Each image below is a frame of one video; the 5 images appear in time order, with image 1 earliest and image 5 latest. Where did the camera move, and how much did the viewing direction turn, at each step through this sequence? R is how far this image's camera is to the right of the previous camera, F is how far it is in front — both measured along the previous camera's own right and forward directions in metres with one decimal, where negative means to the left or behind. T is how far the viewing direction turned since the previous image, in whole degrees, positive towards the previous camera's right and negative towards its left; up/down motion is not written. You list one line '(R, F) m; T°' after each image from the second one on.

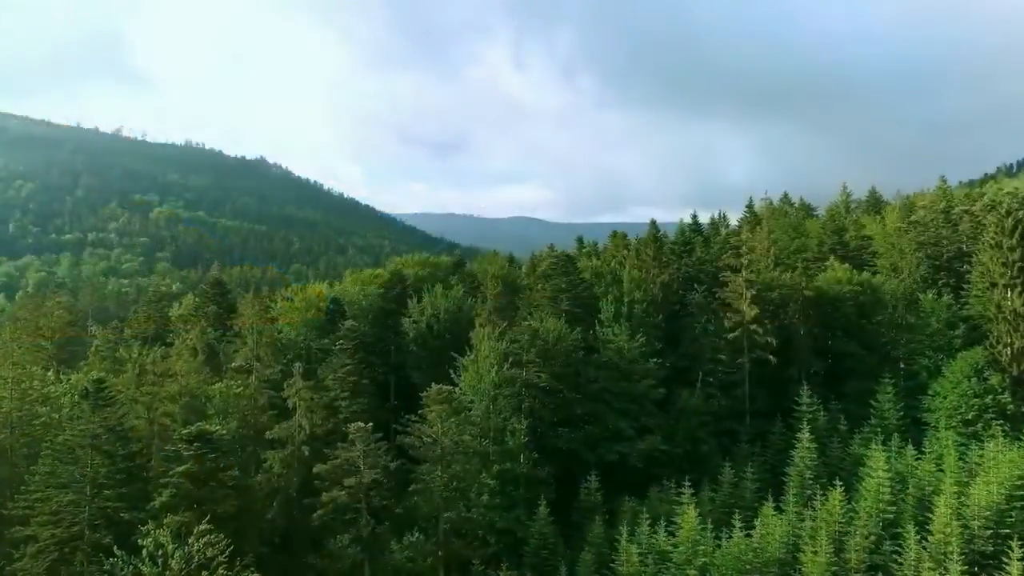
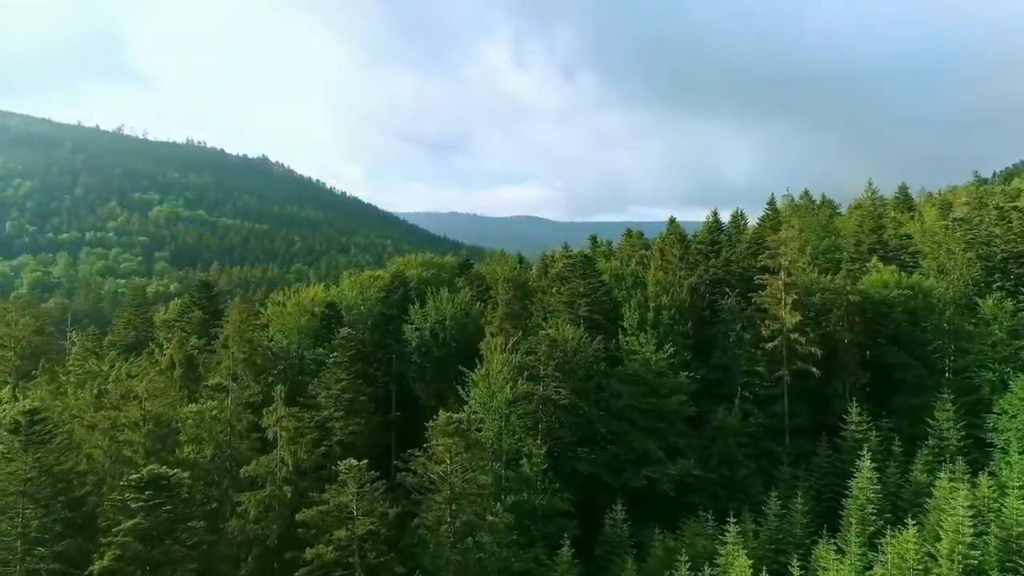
(-0.8, +5.4) m; 0°
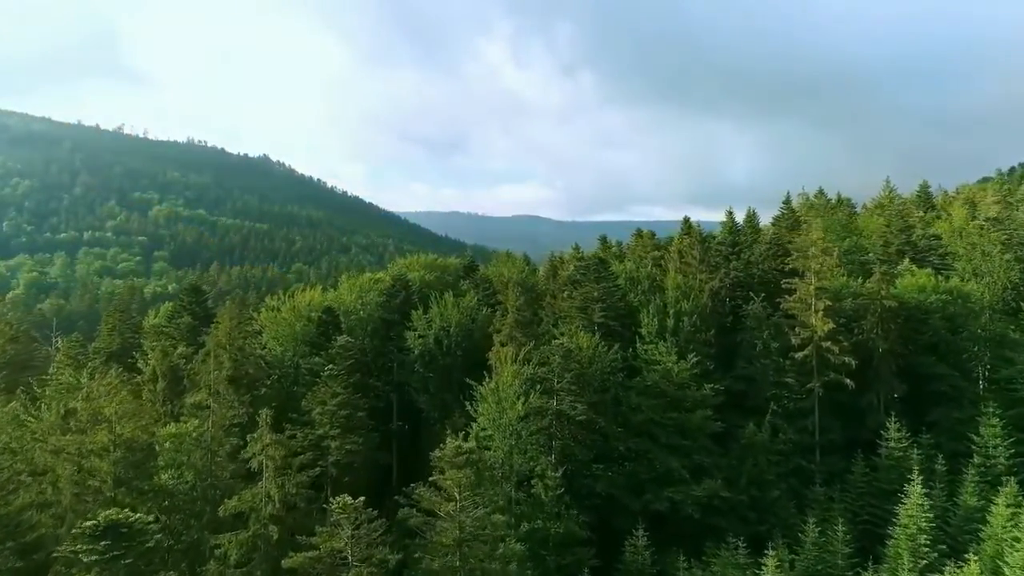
(-0.6, +3.5) m; 0°
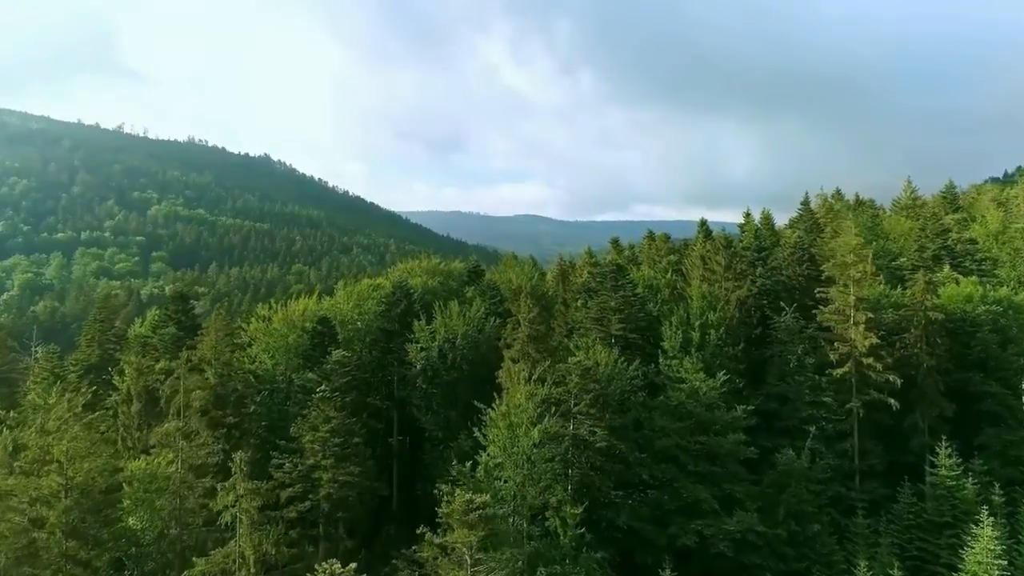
(-0.6, +3.9) m; 0°
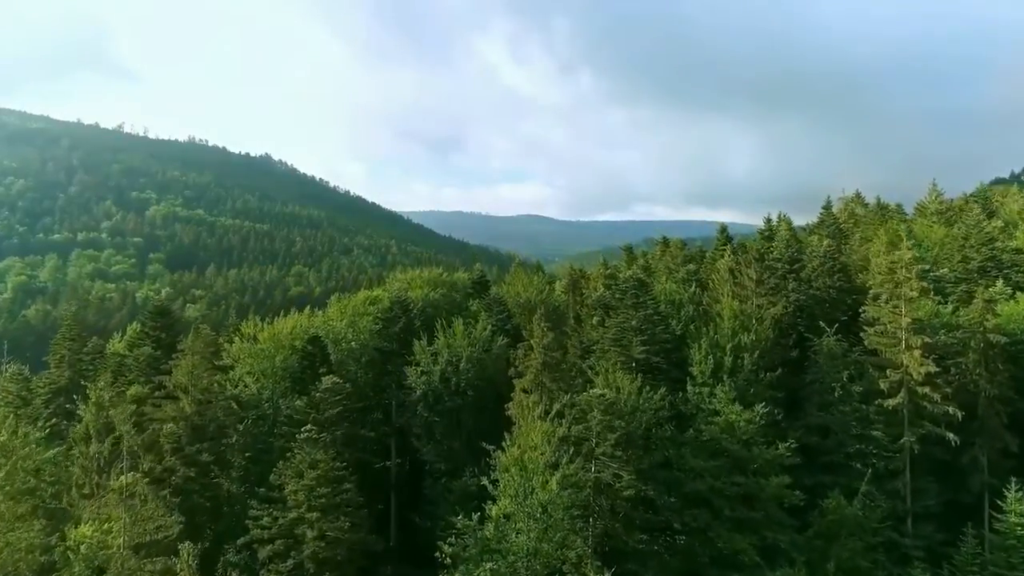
(-0.6, +4.5) m; 0°
